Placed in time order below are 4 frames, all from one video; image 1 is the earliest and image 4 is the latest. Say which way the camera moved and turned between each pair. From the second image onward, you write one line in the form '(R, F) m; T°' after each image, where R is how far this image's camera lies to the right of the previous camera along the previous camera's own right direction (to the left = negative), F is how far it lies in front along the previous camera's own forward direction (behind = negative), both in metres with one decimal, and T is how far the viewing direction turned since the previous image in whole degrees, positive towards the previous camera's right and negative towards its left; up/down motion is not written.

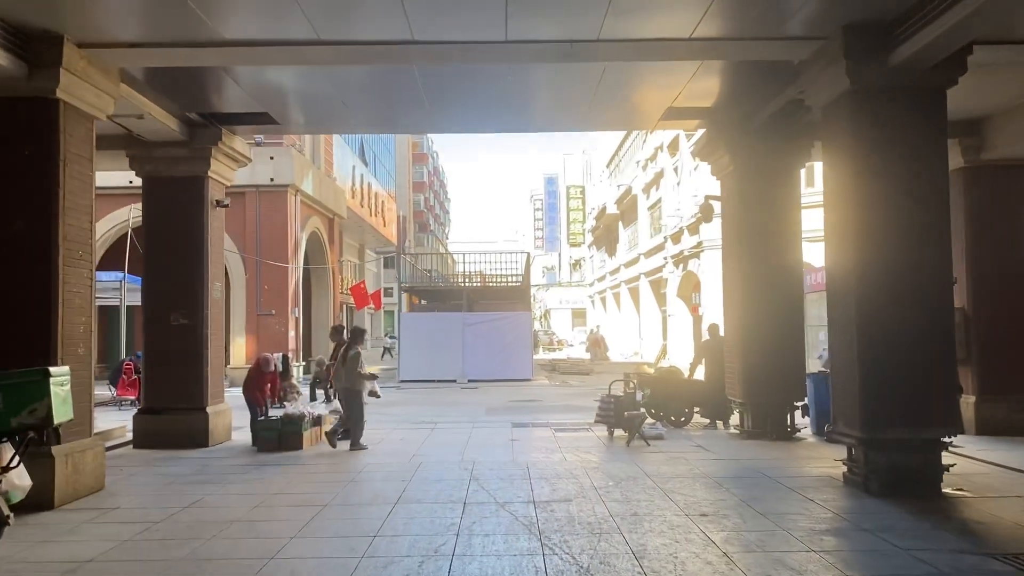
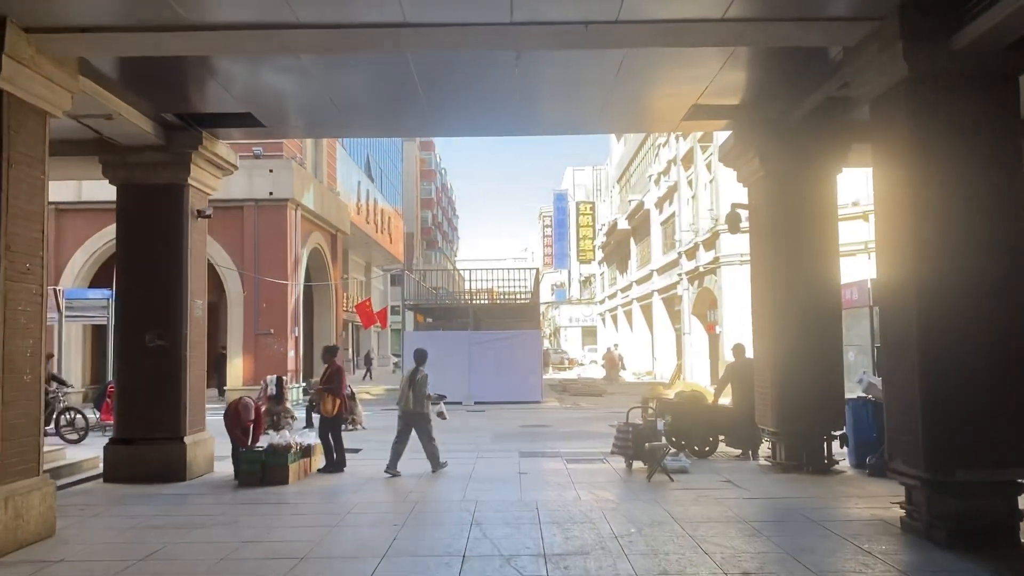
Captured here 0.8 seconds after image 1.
(0.0, +0.9) m; -1°
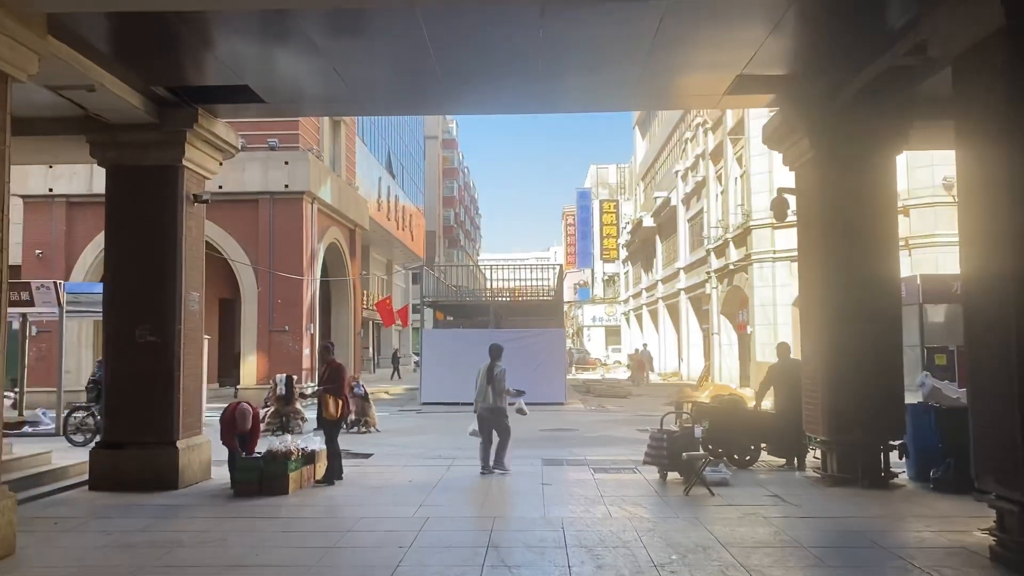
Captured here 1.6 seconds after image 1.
(0.0, +0.9) m; -2°
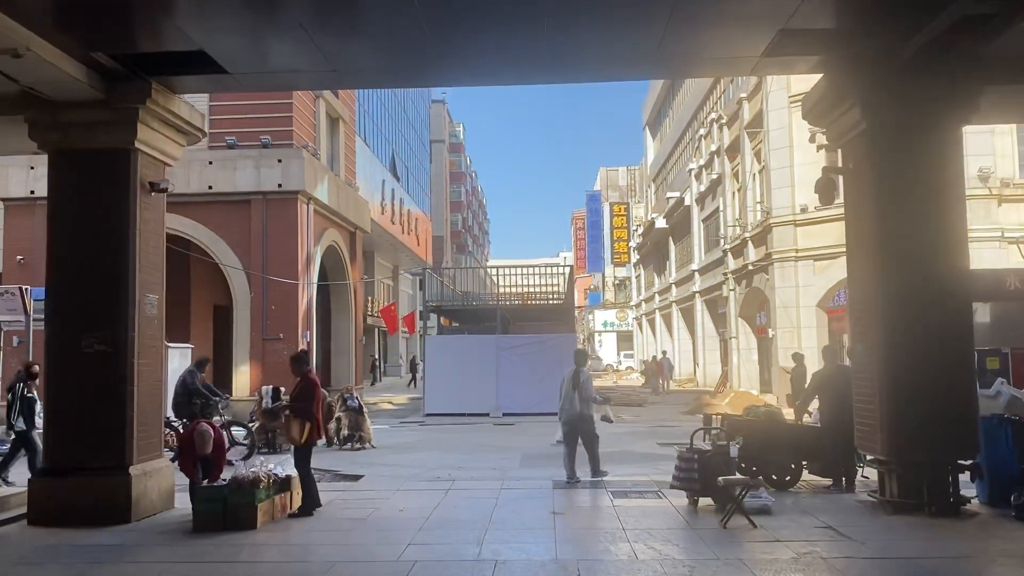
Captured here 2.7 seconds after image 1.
(+0.1, +1.2) m; -1°
